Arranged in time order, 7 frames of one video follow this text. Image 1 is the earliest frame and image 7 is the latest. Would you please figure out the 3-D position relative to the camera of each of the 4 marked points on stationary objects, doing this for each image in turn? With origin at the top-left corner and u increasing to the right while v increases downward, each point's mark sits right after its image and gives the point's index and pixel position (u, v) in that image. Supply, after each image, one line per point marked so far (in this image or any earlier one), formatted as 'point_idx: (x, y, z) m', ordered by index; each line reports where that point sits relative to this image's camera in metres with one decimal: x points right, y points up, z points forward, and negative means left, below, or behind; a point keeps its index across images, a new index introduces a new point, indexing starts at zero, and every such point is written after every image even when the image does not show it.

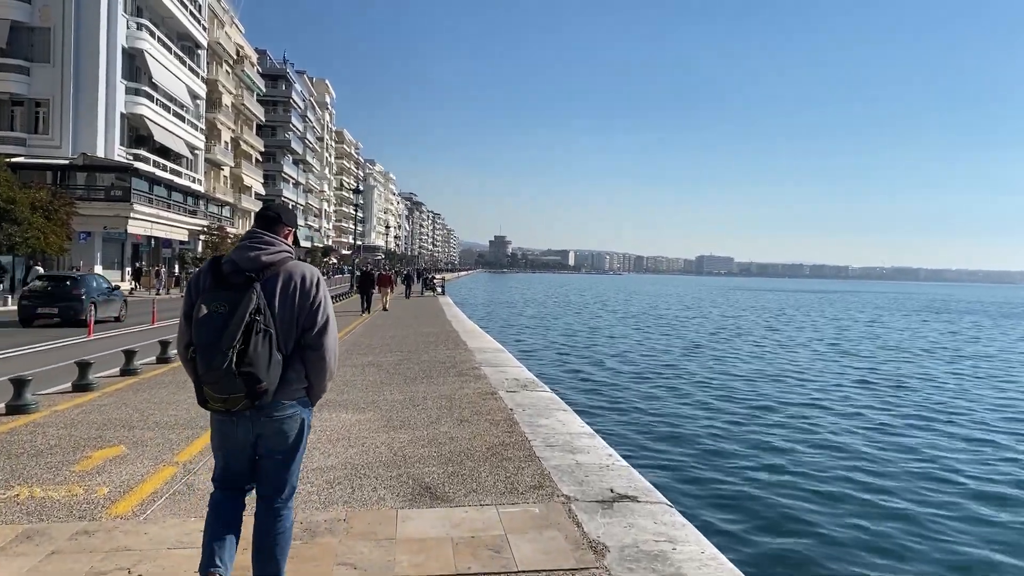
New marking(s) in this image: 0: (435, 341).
0: (-1.1, -0.7, +12.2) m
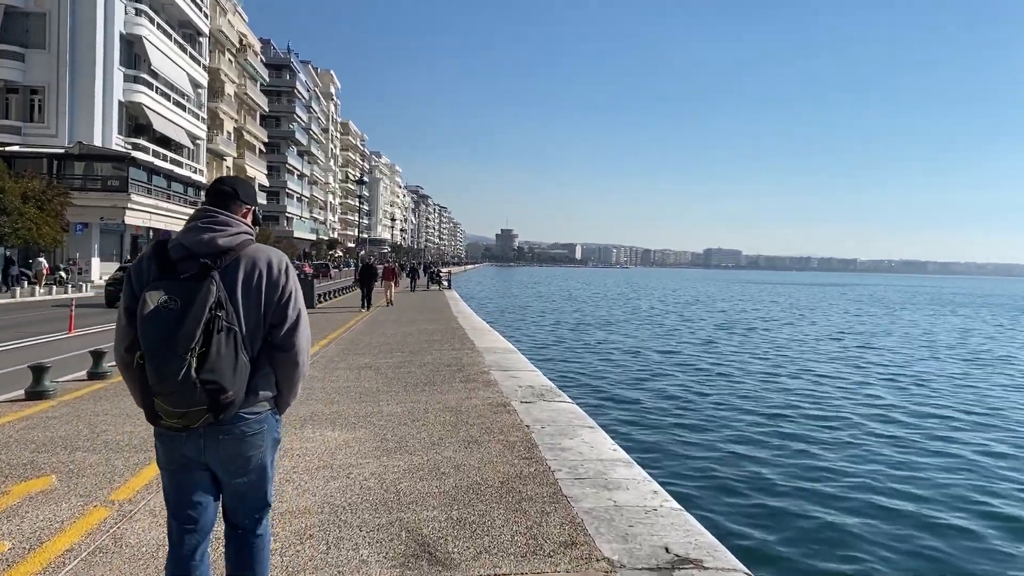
0: (-1.0, -0.7, +11.2) m
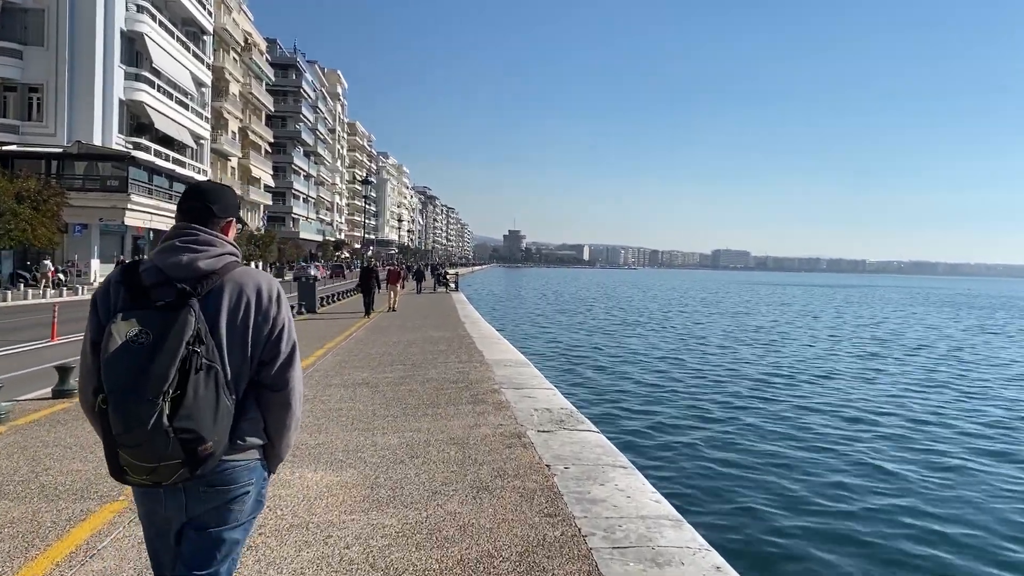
0: (-0.8, -0.7, +10.3) m
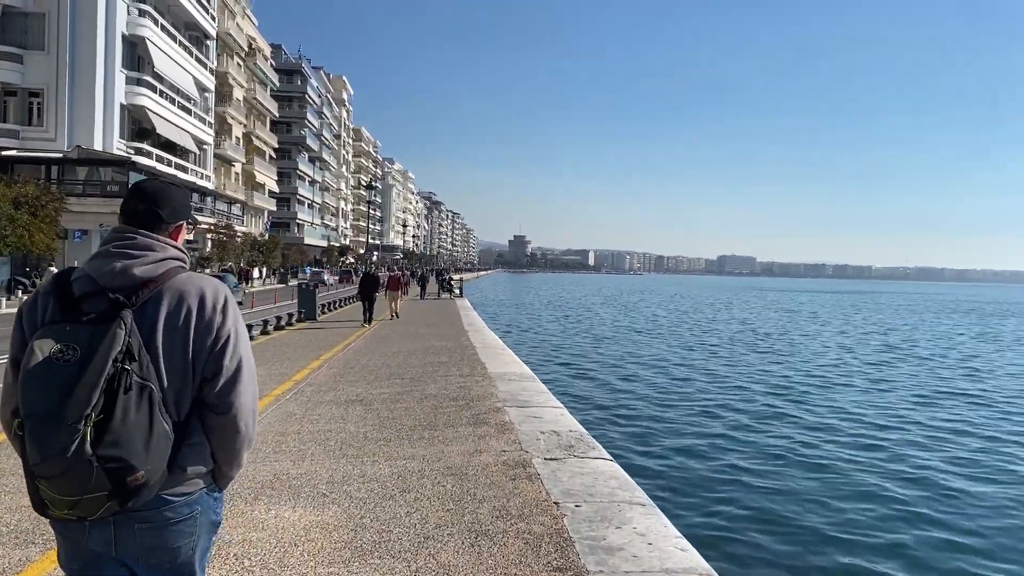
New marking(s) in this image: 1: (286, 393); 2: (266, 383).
0: (-0.8, -0.8, +9.8) m
1: (-2.0, -0.9, +8.0) m
2: (-2.4, -0.9, +9.0) m
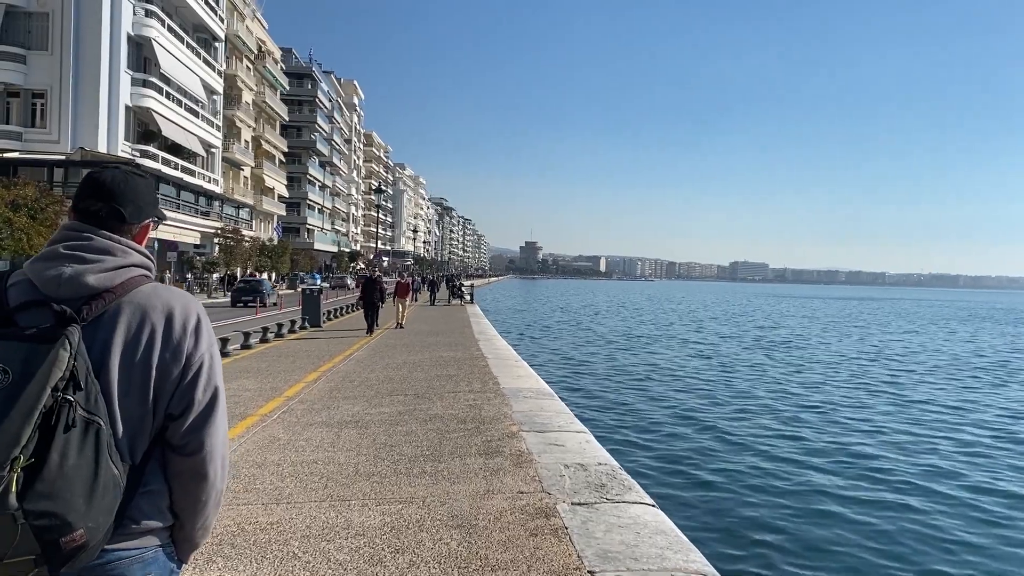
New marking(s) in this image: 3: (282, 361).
0: (-0.6, -0.9, +8.9) m
1: (-1.9, -1.0, +7.1) m
2: (-2.3, -1.0, +8.1) m
3: (-2.9, -0.9, +11.6) m
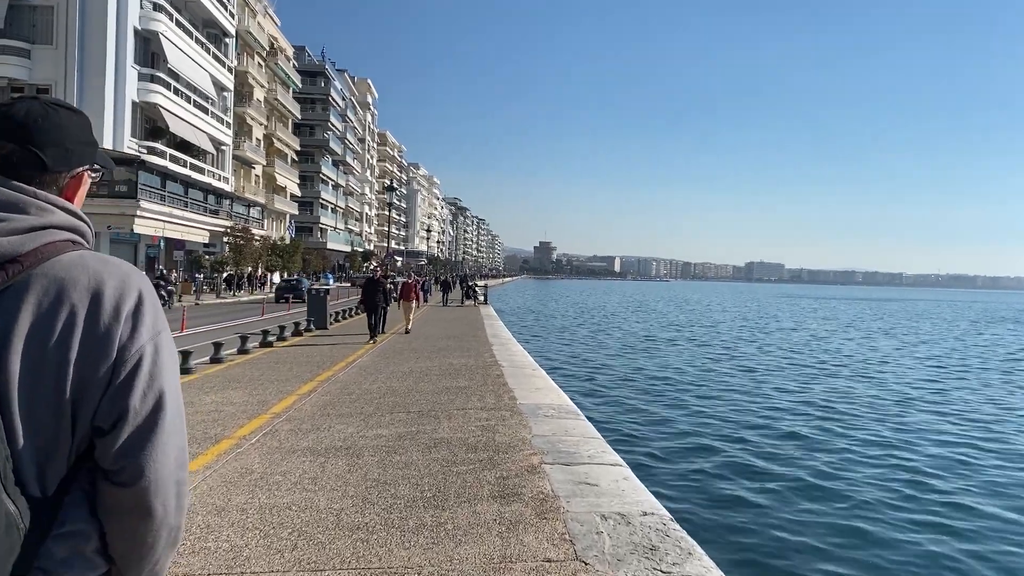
0: (-0.5, -0.9, +7.8) m
1: (-1.7, -1.0, +6.1) m
2: (-2.2, -1.0, +7.1) m
3: (-2.7, -0.9, +10.6) m
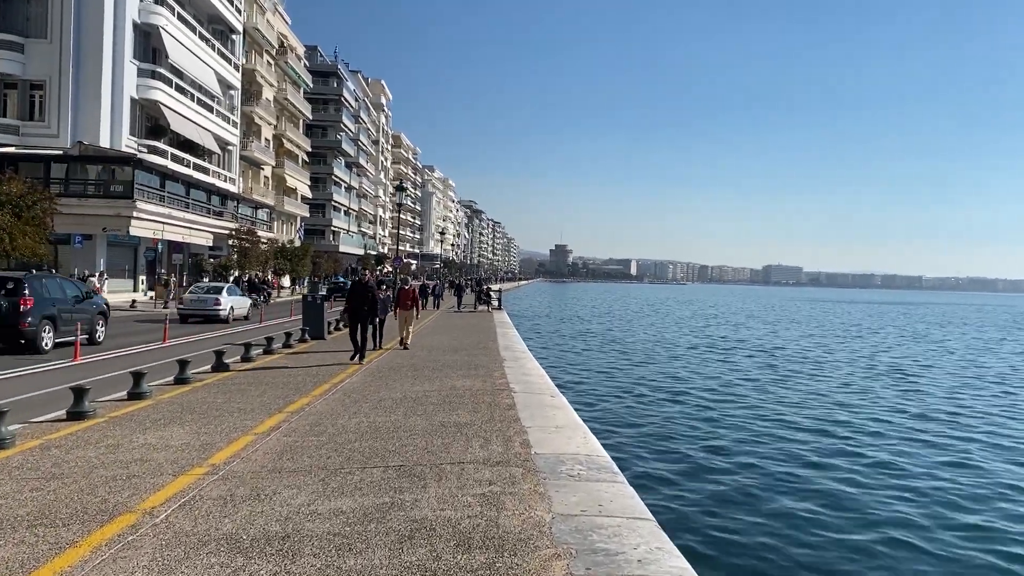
0: (-0.4, -1.0, +6.1) m
1: (-1.7, -1.0, +4.4) m
2: (-2.1, -1.1, +5.4) m
3: (-2.6, -1.0, +8.9) m
